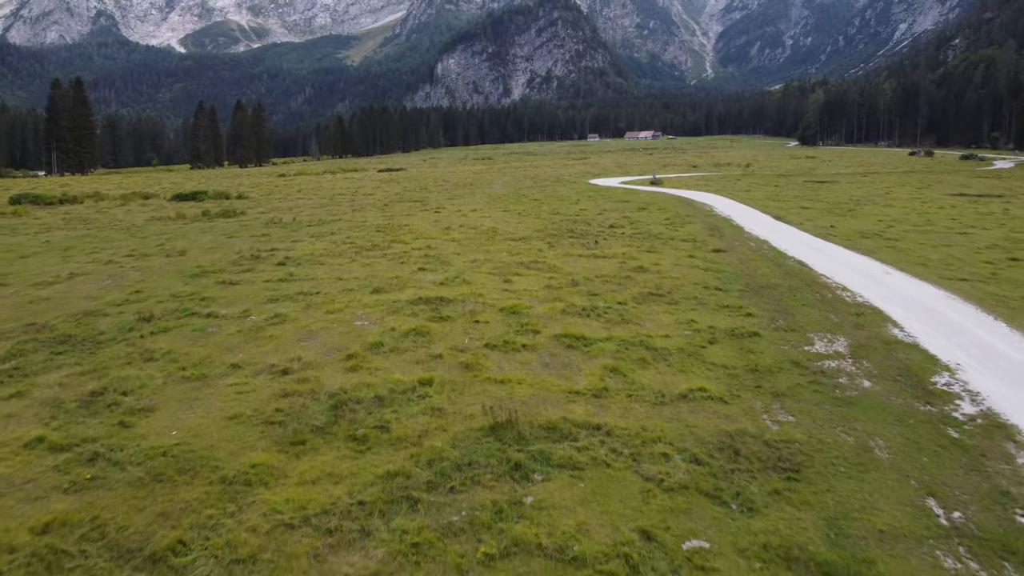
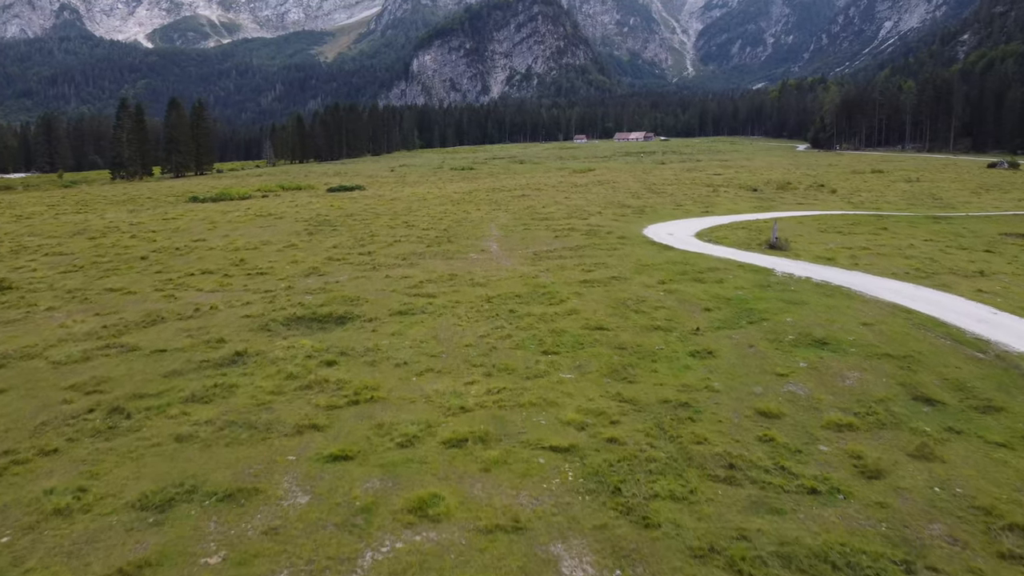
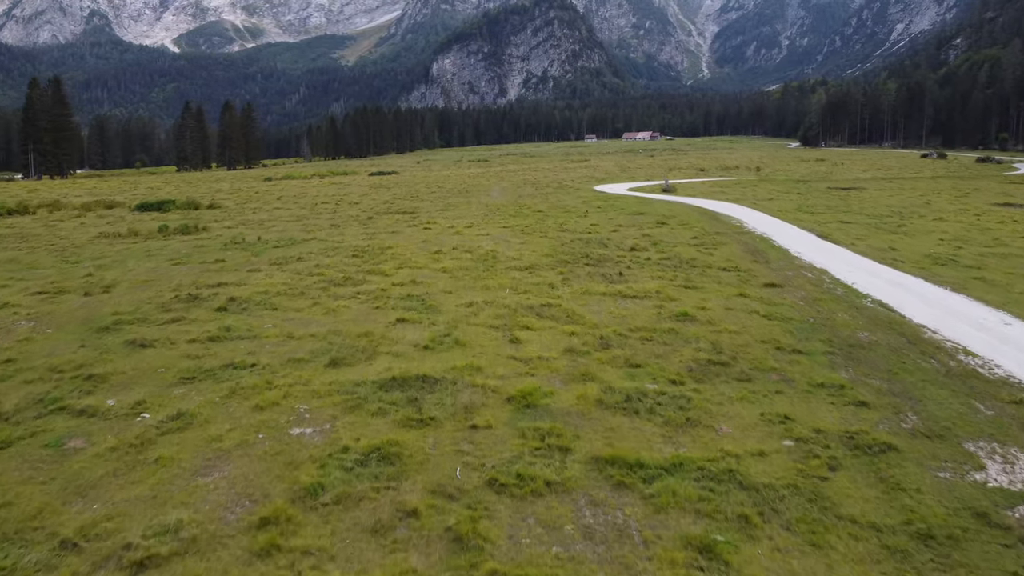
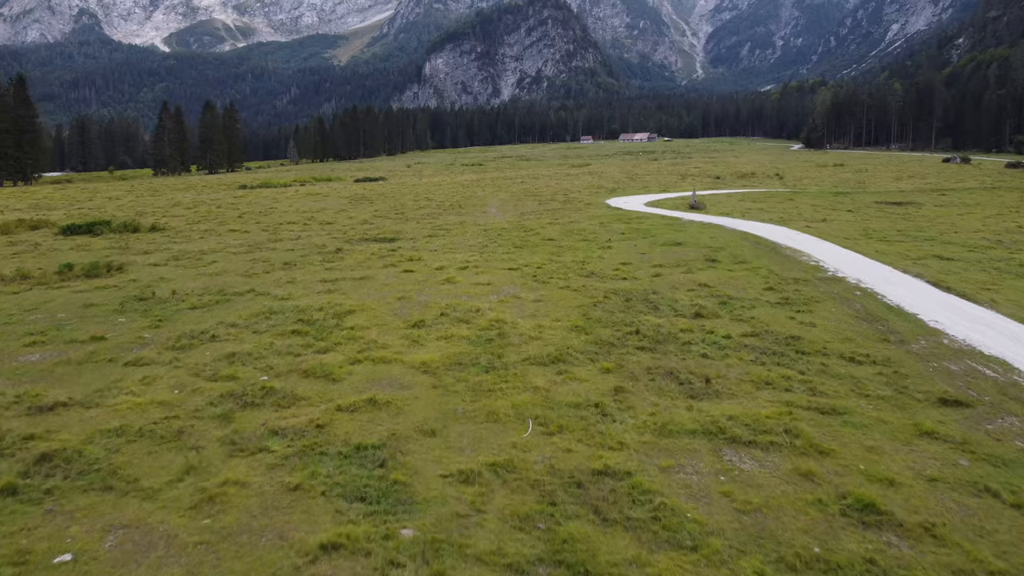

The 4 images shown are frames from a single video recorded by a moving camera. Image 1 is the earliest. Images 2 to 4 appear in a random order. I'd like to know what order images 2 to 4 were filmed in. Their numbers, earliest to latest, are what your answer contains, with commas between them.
3, 4, 2
